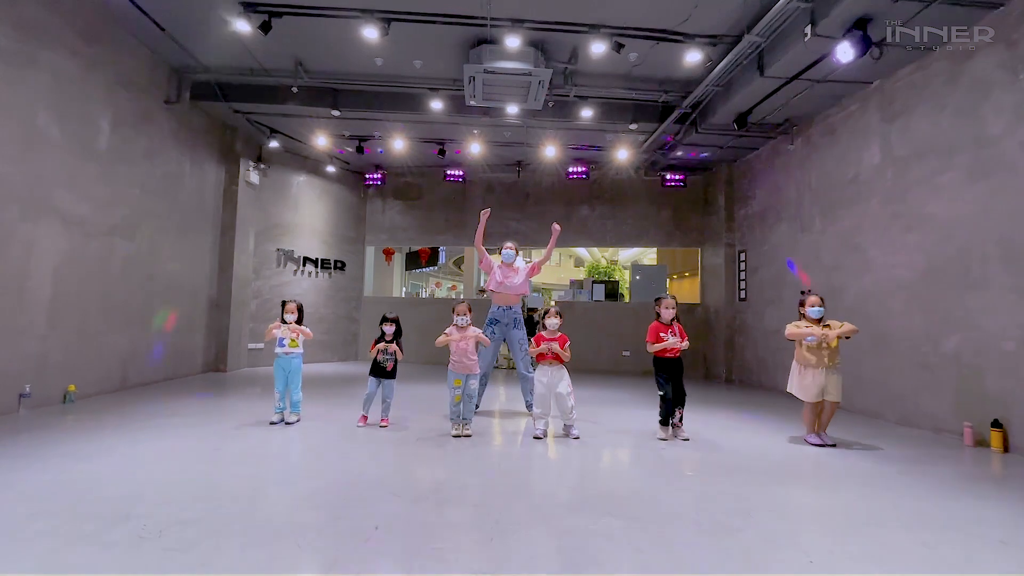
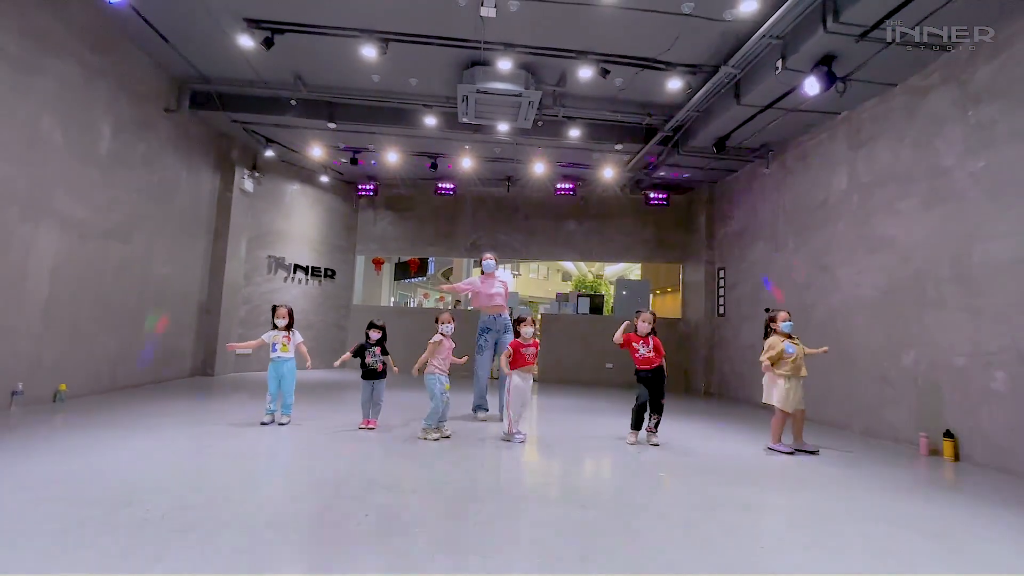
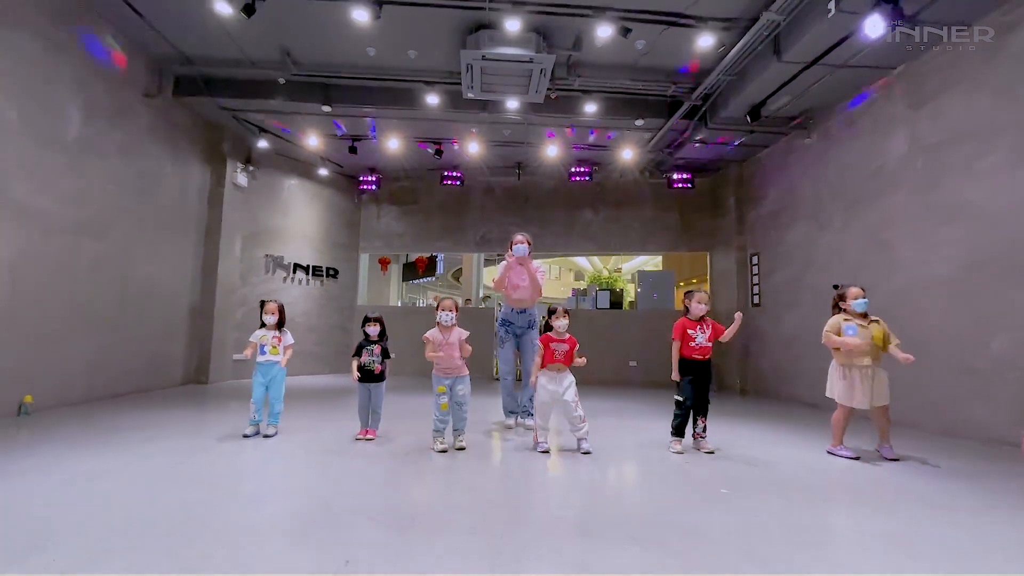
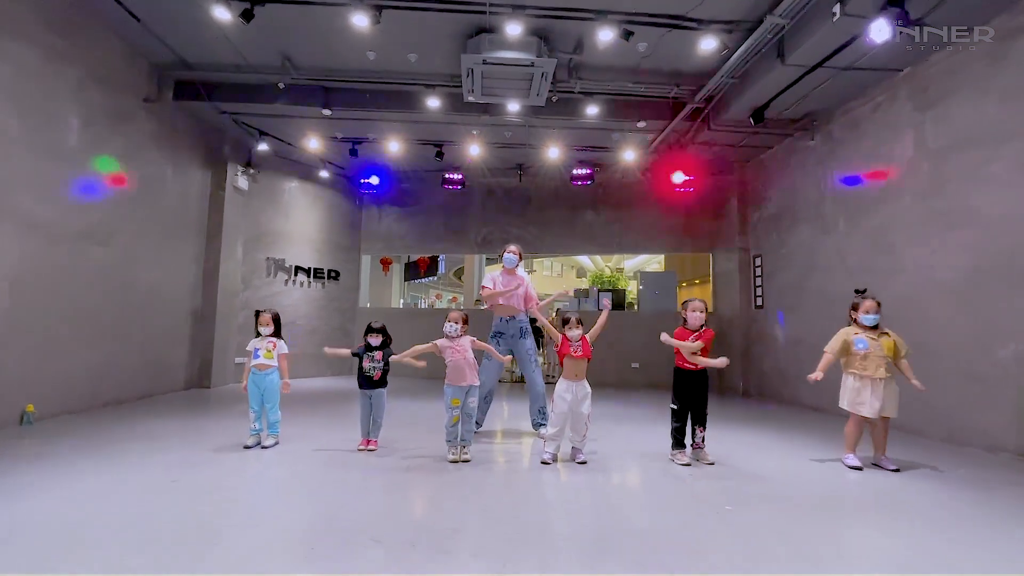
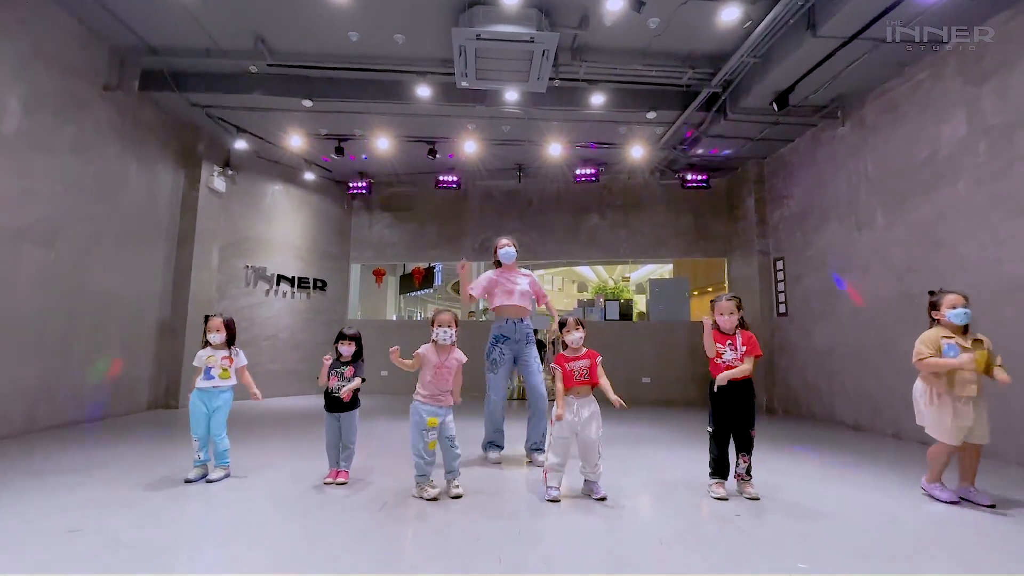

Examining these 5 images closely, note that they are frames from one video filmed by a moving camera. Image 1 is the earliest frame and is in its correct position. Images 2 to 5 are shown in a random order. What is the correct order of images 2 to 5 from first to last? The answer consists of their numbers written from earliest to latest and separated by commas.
4, 5, 3, 2
